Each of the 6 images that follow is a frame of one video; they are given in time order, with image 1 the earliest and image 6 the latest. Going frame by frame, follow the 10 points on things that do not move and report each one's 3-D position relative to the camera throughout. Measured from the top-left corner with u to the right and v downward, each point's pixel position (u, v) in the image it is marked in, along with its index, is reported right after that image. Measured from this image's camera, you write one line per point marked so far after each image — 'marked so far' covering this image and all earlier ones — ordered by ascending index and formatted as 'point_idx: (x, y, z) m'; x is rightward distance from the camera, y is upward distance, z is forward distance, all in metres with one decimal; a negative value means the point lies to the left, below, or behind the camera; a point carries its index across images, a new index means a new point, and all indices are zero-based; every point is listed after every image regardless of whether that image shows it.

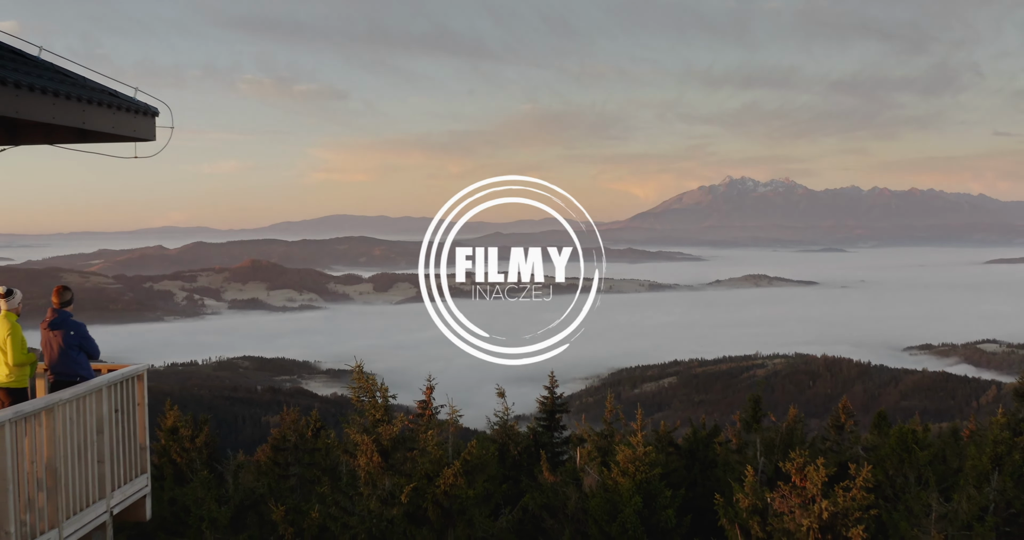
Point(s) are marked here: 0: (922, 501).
0: (+8.7, -4.7, +16.4) m
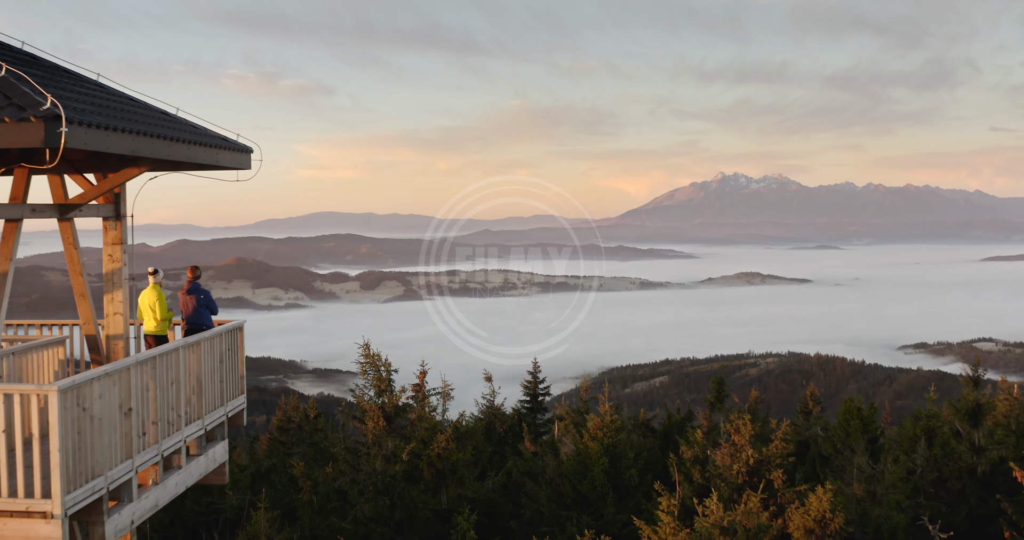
0: (+8.2, -4.7, +17.1) m
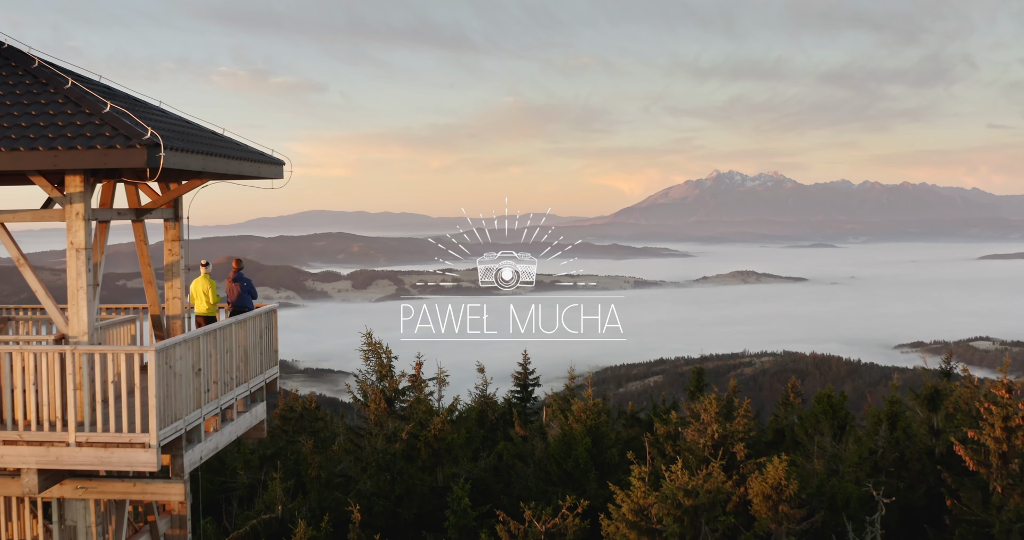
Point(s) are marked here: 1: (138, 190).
0: (+7.9, -4.5, +18.5) m
1: (-4.8, +1.0, +9.0) m
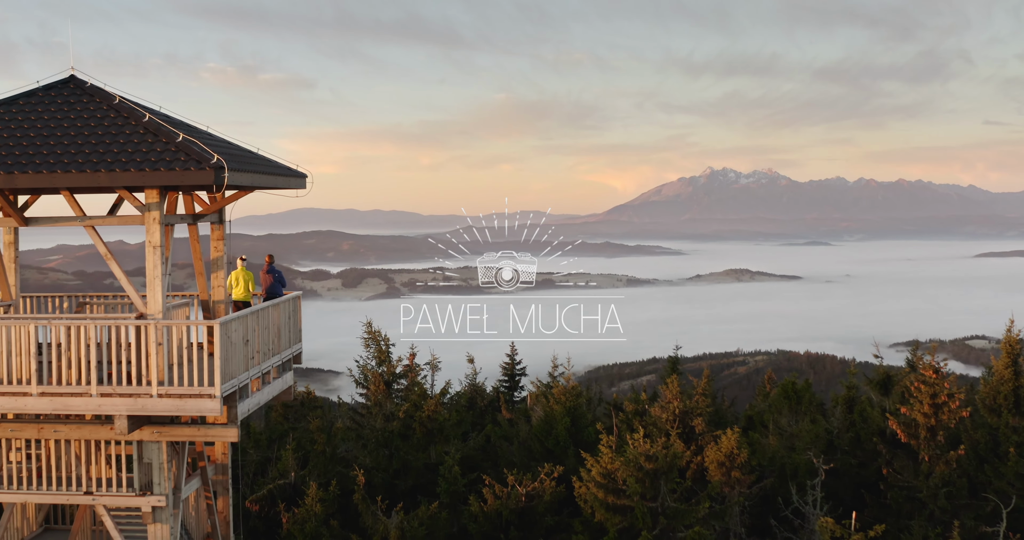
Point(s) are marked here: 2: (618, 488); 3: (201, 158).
0: (+7.5, -4.4, +20.3) m
1: (-5.0, +1.1, +10.6) m
2: (+1.9, -3.9, +12.9) m
3: (-3.3, +1.2, +7.5) m
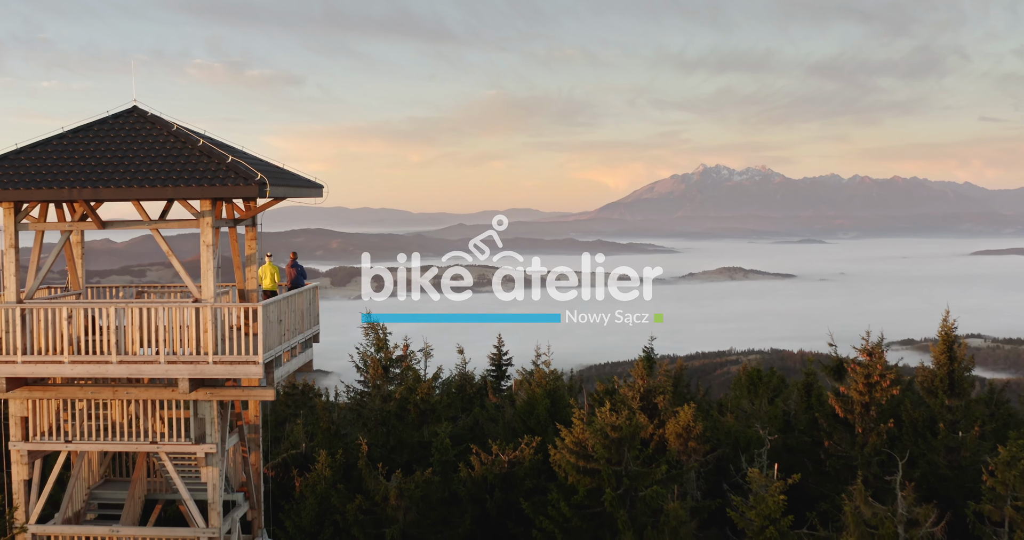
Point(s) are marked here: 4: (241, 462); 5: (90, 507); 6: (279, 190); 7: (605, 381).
0: (+7.1, -4.3, +22.4) m
1: (-5.3, +1.2, +12.5) m
2: (+1.6, -3.8, +14.9) m
3: (-3.5, +1.3, +9.4) m
4: (-4.2, -3.0, +11.0) m
5: (-6.4, -3.6, +10.8) m
6: (-3.7, +1.3, +11.2) m
7: (+2.4, -2.9, +18.6) m
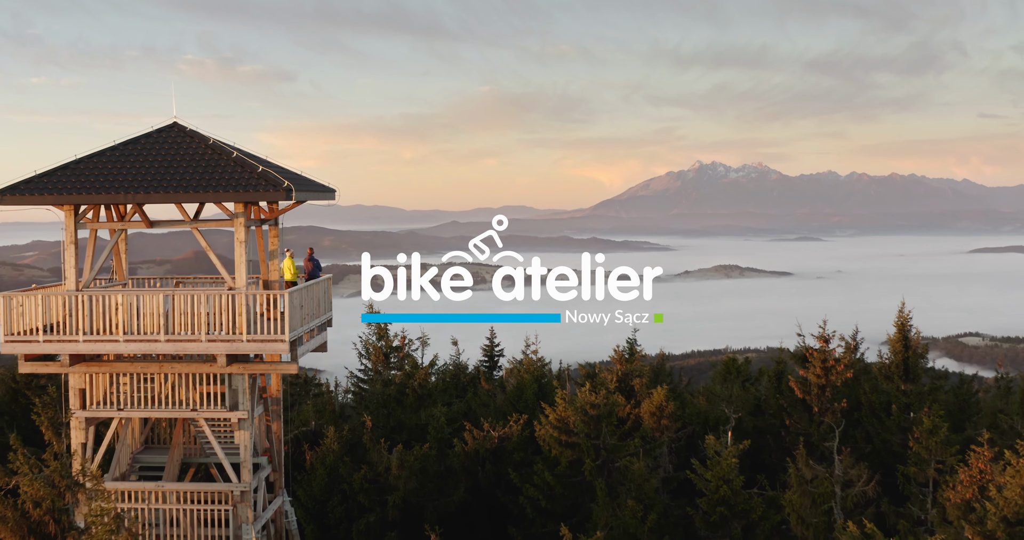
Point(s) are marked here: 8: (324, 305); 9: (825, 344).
0: (+6.8, -4.2, +24.1) m
1: (-5.6, +1.3, +14.1) m
2: (+1.3, -3.7, +16.6) m
3: (-3.7, +1.4, +11.0) m
4: (-4.4, -2.9, +12.7) m
5: (-6.6, -3.5, +12.4) m
6: (-3.9, +1.4, +12.9) m
7: (+2.2, -2.7, +20.3) m
8: (-3.4, -0.6, +12.7) m
9: (+8.5, -2.0, +19.3) m
